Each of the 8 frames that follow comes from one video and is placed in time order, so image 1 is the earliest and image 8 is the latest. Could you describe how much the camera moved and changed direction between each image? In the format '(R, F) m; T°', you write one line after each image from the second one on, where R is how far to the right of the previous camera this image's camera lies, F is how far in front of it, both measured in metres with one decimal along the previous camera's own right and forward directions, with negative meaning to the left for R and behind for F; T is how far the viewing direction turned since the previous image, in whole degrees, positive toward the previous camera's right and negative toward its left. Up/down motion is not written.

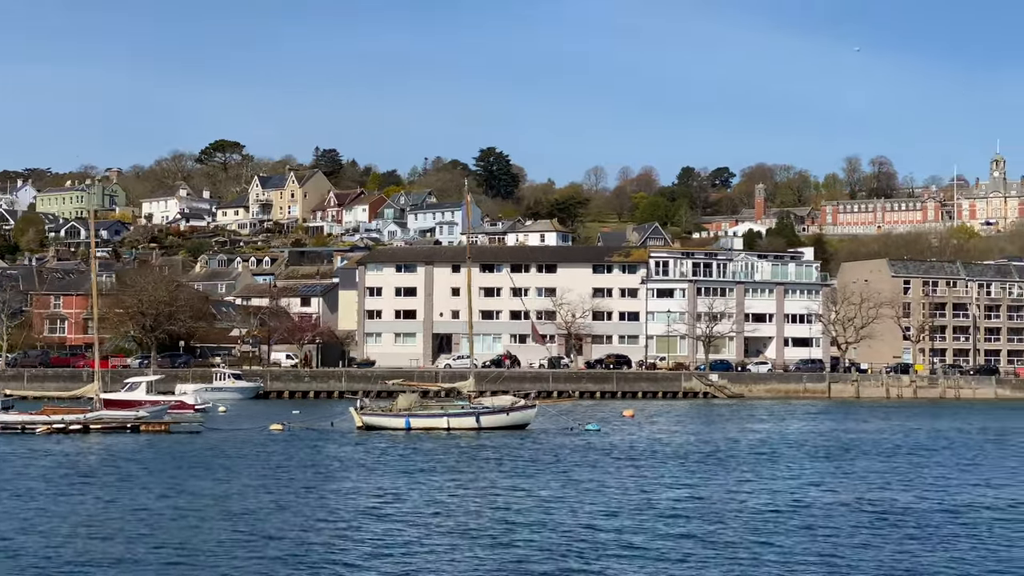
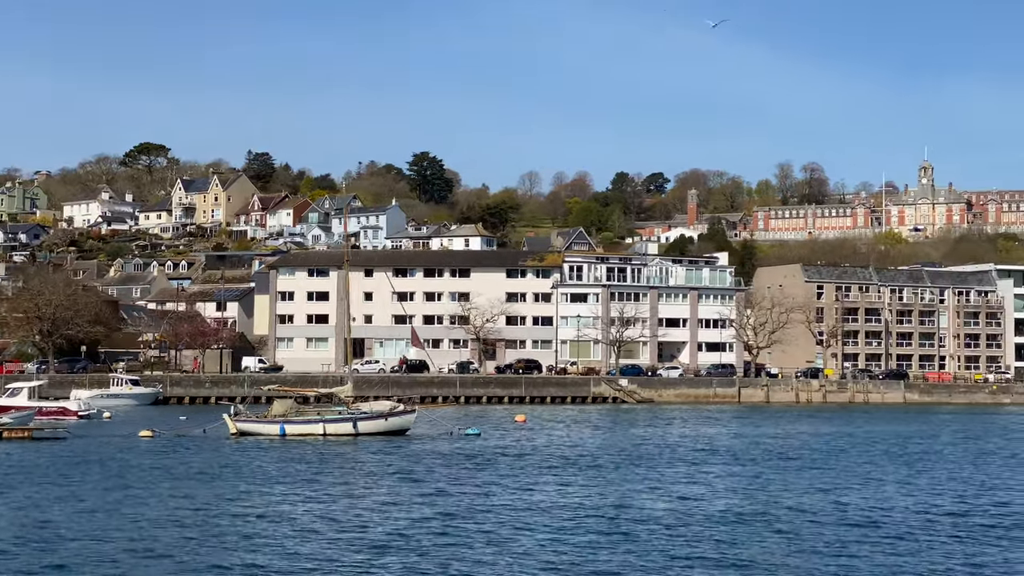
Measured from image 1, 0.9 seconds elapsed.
(+1.8, +0.3) m; +2°
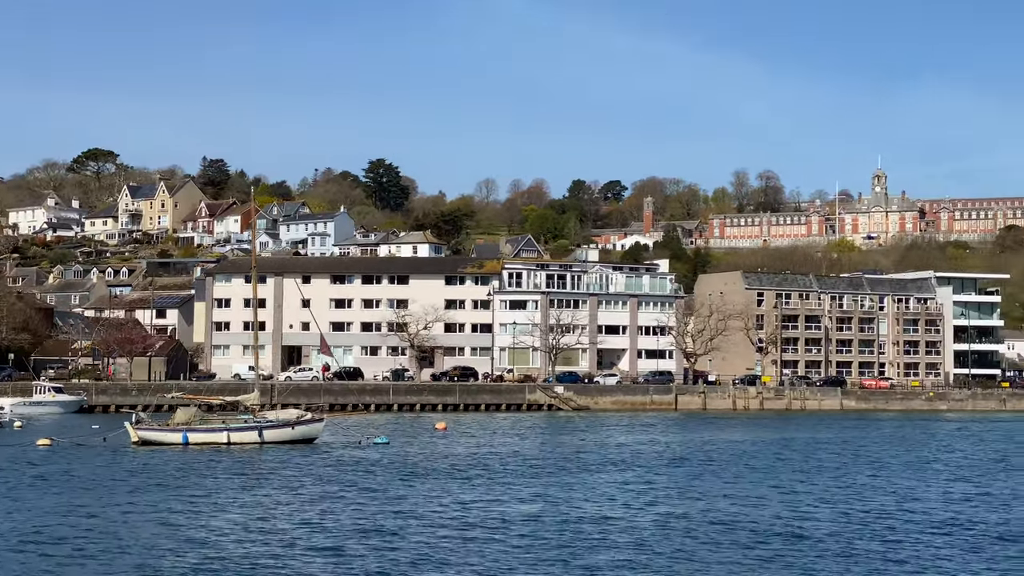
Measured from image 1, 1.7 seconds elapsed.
(+1.5, +0.3) m; +2°
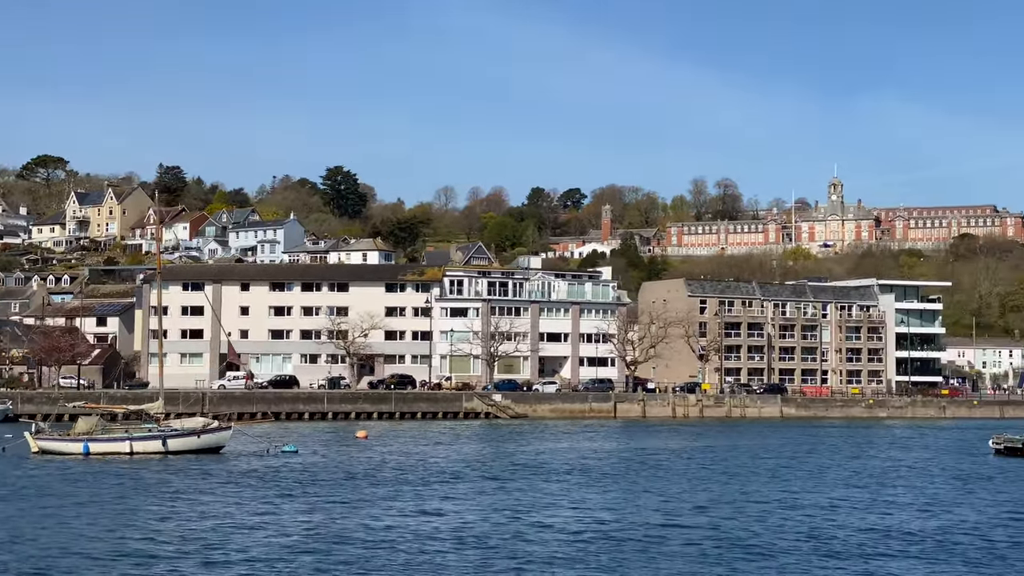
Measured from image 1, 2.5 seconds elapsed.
(+1.5, +0.4) m; +1°
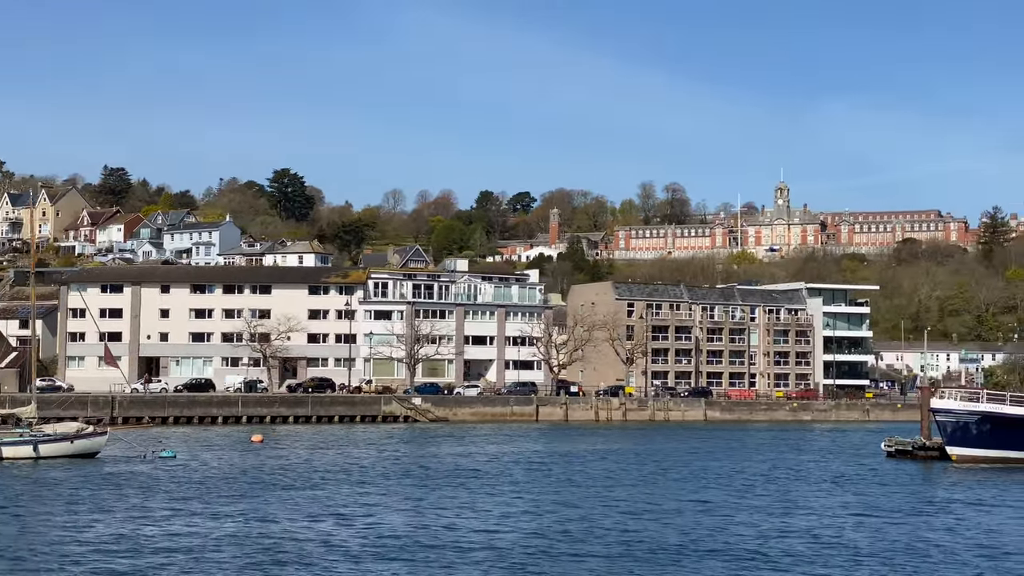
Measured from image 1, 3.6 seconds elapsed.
(+2.0, +0.5) m; +2°
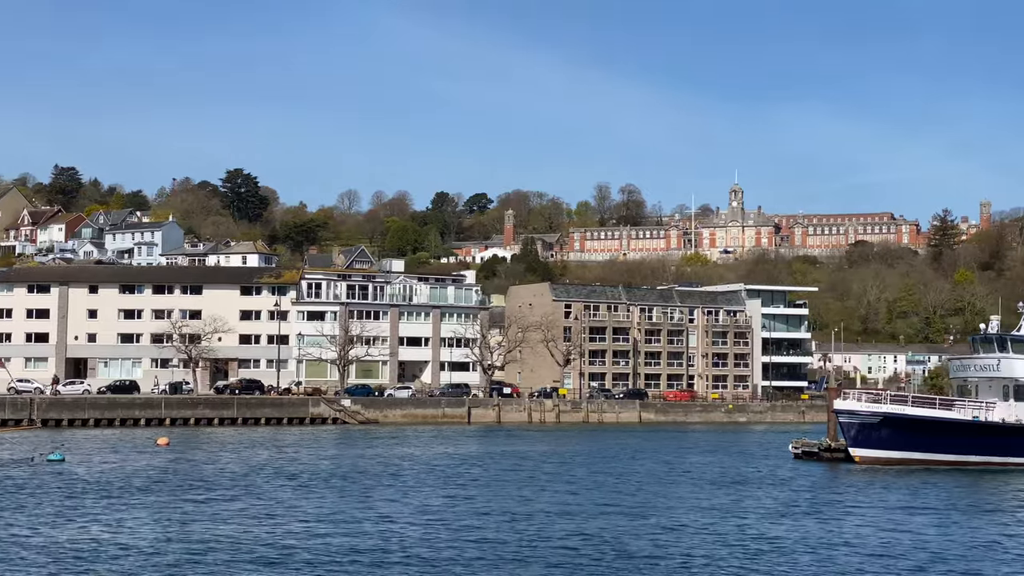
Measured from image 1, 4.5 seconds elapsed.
(+1.7, +0.6) m; +2°
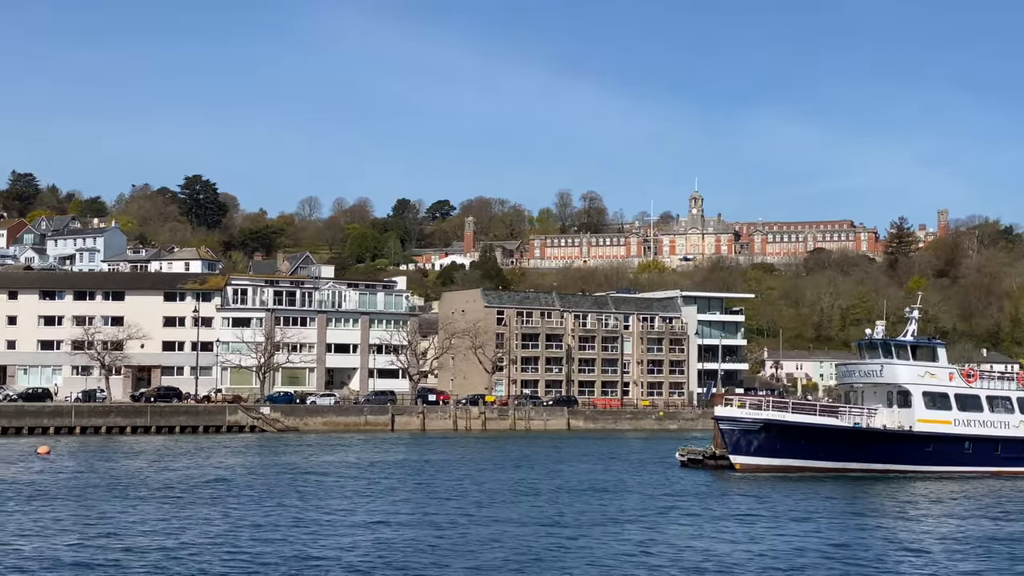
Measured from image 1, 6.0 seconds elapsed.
(+2.7, +0.8) m; +1°
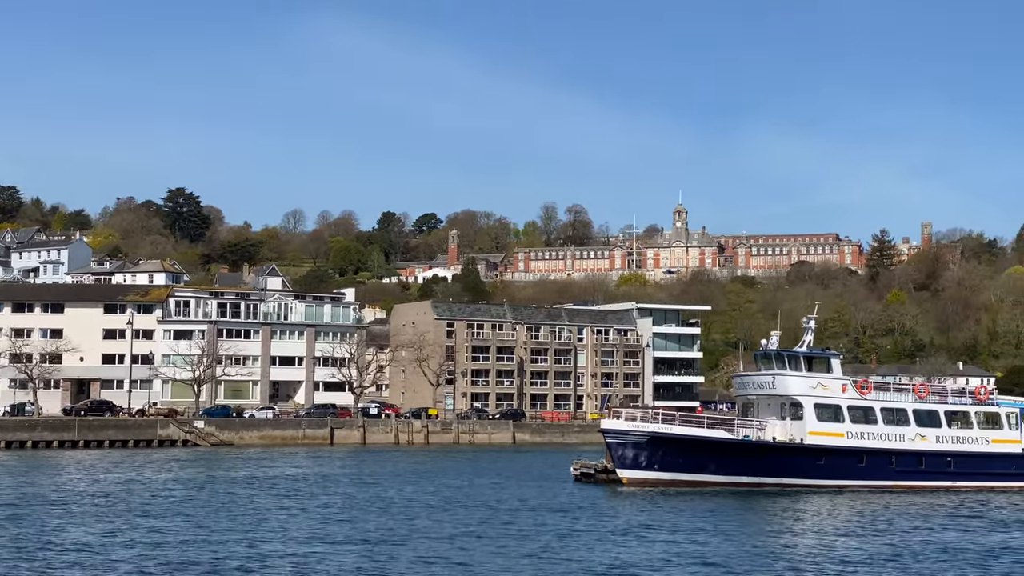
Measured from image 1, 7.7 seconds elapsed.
(+3.2, +1.0) m; 0°
